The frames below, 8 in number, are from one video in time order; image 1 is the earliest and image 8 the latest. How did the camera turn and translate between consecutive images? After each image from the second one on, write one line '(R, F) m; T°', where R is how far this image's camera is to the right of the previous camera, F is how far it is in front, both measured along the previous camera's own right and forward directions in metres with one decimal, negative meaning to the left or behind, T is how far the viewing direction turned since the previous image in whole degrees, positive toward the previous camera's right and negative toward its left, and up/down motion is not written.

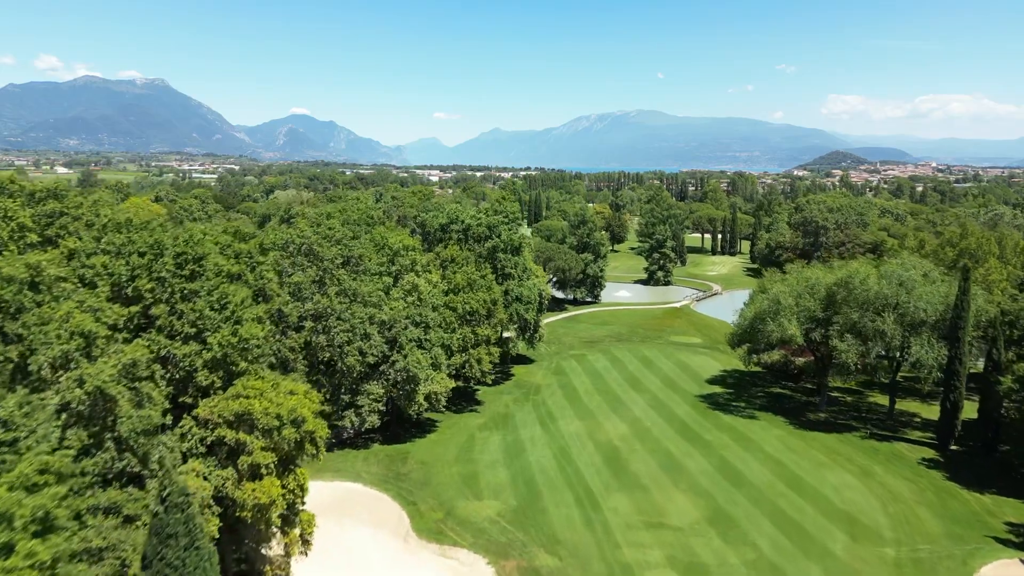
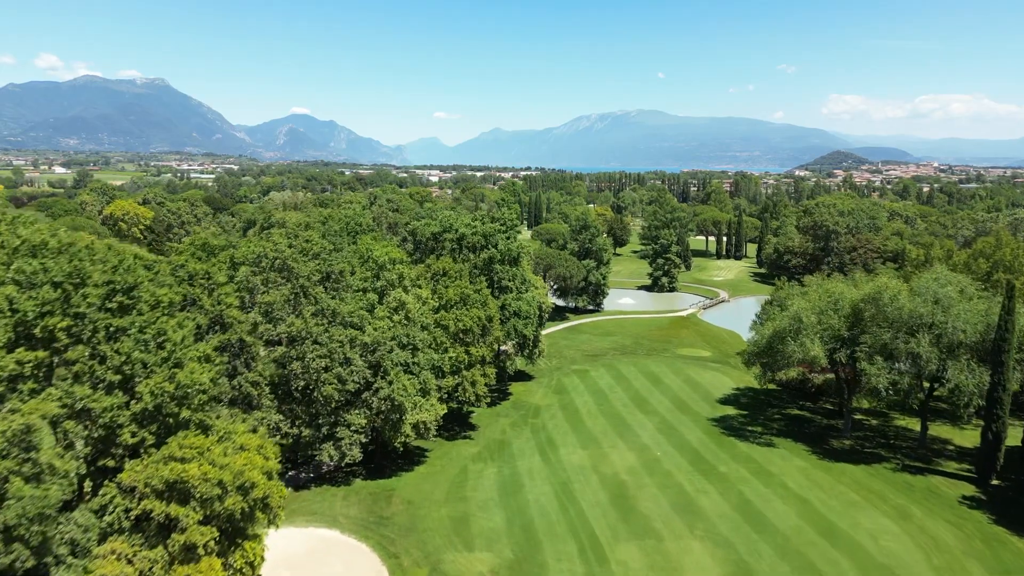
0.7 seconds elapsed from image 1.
(+0.1, +3.2) m; 0°
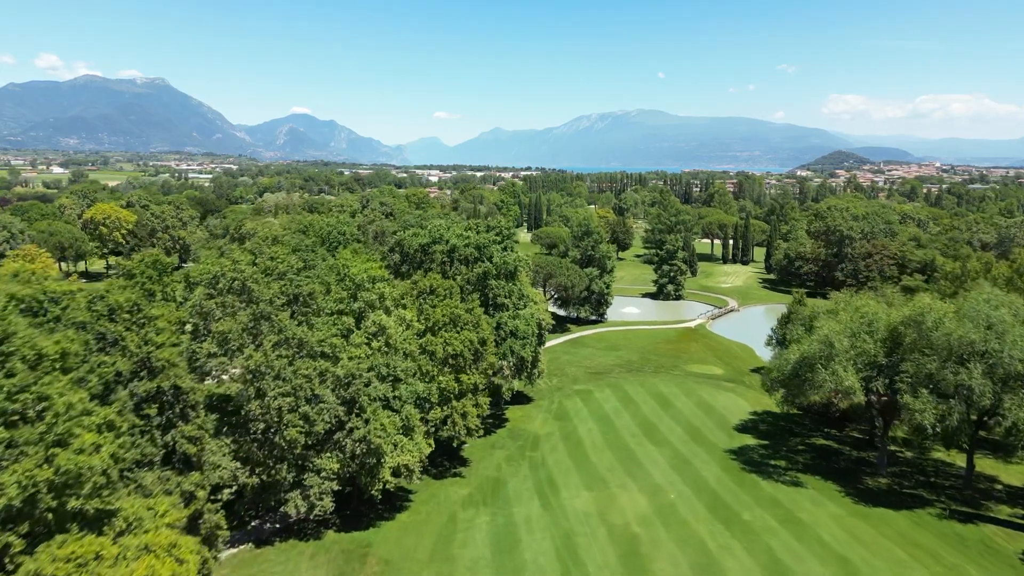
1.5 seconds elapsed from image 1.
(+0.1, +3.8) m; 0°
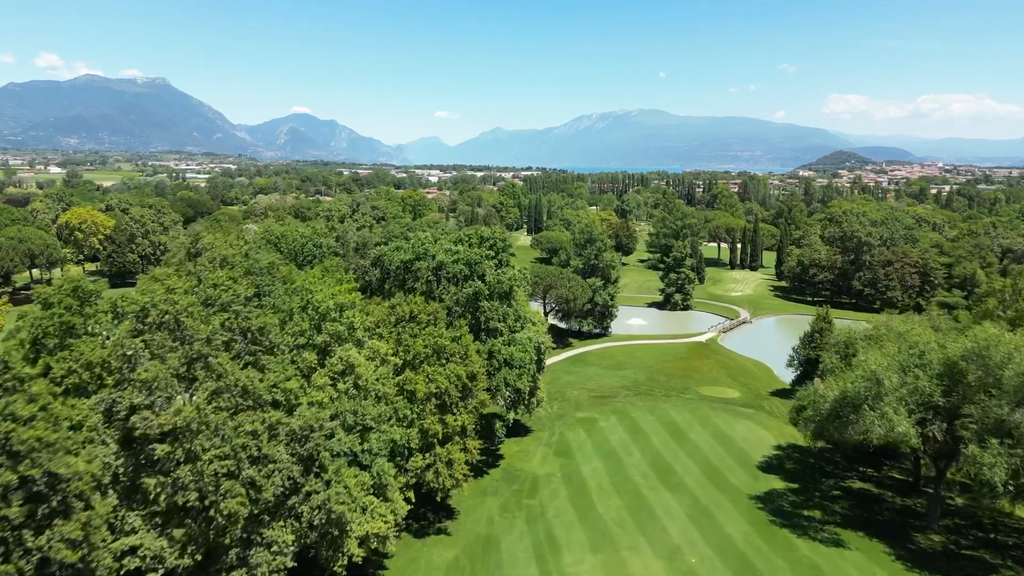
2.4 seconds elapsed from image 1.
(+0.2, +4.5) m; 0°
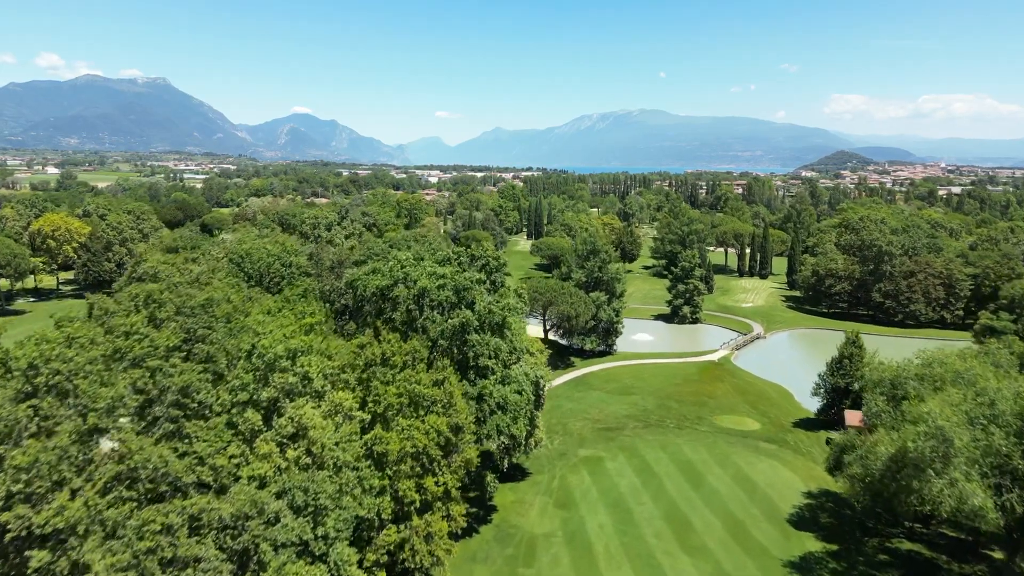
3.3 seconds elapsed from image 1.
(+0.2, +4.5) m; 0°
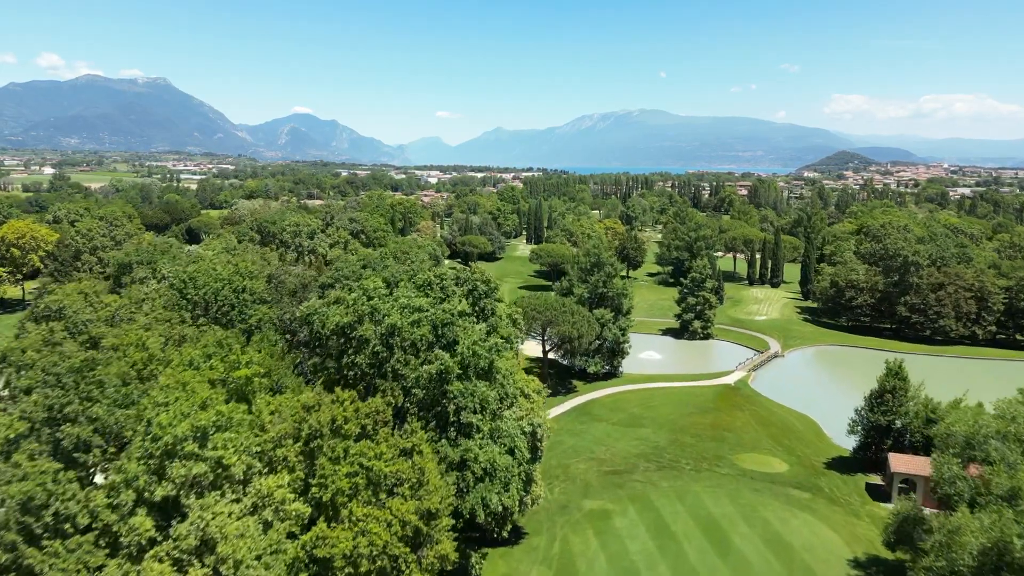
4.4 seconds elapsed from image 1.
(+0.2, +5.2) m; 0°
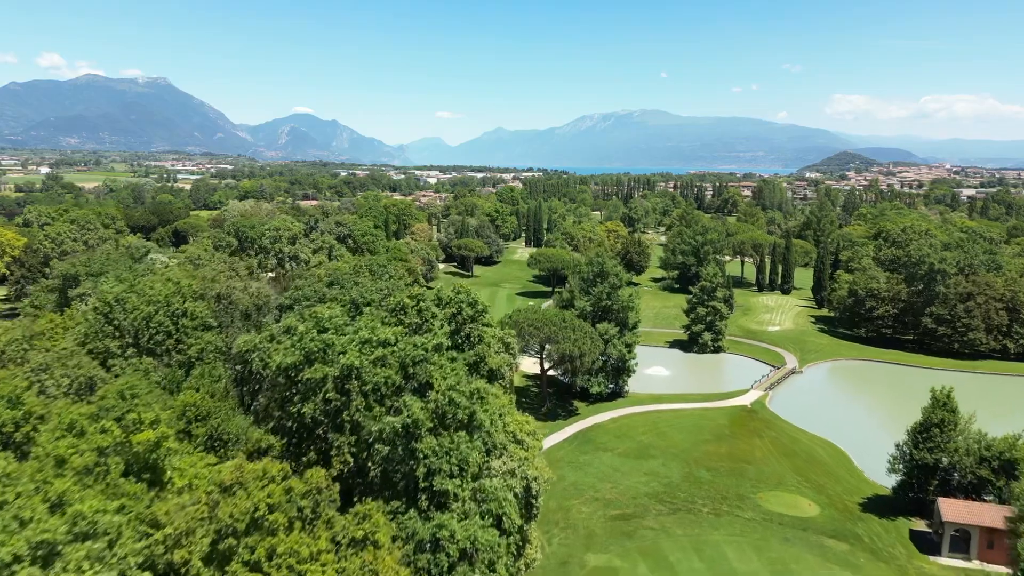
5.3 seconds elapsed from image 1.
(+0.2, +4.6) m; 0°
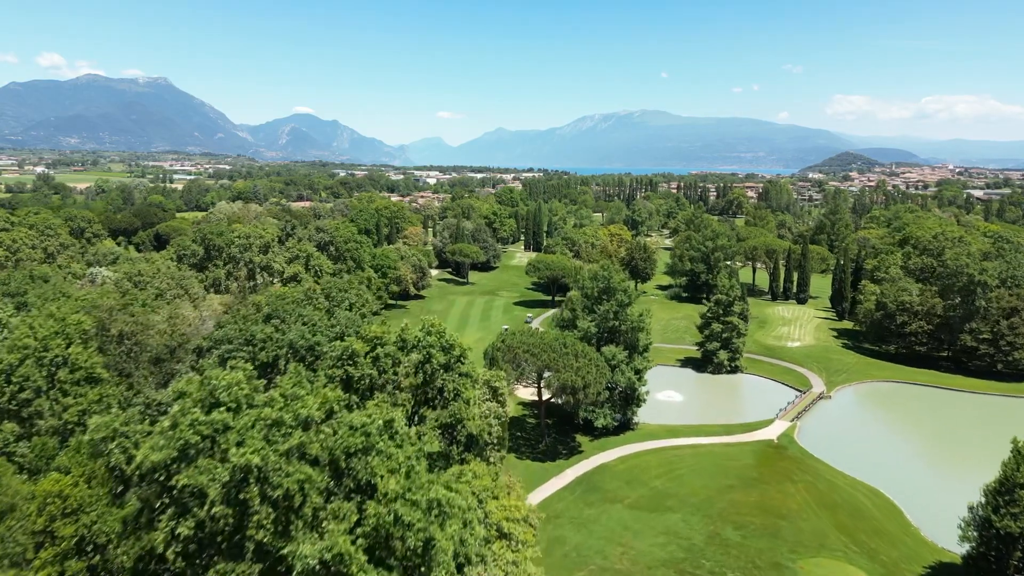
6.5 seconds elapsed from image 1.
(+0.3, +5.9) m; 0°
